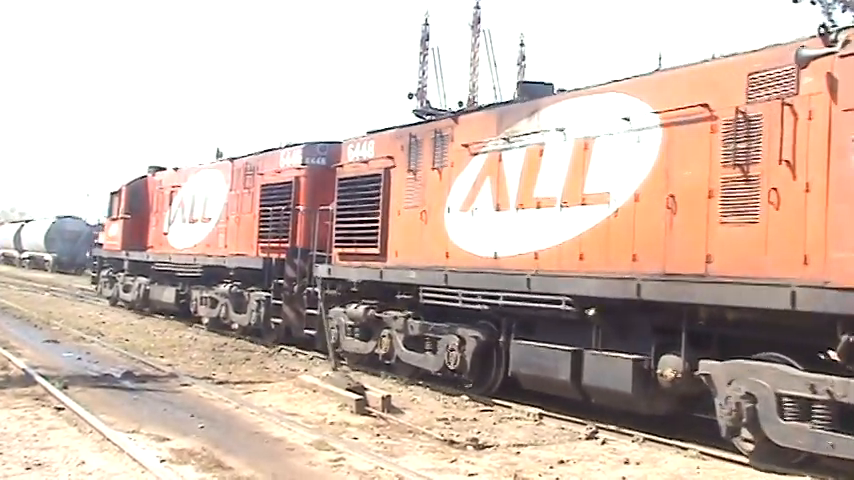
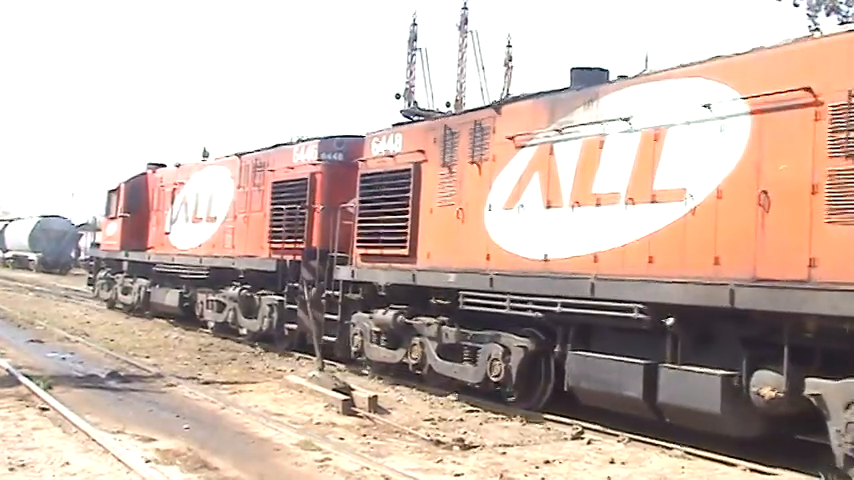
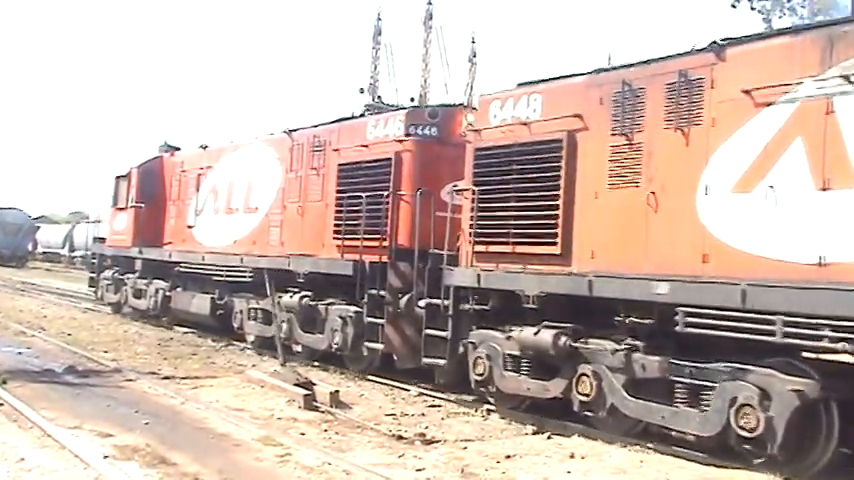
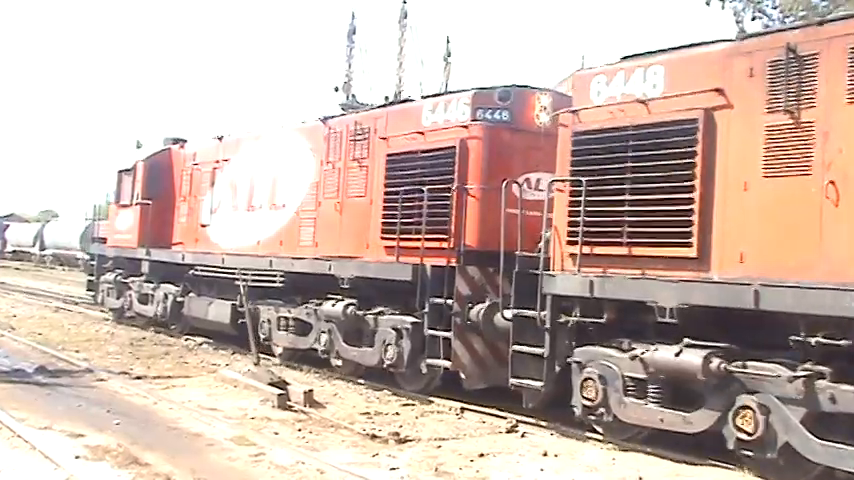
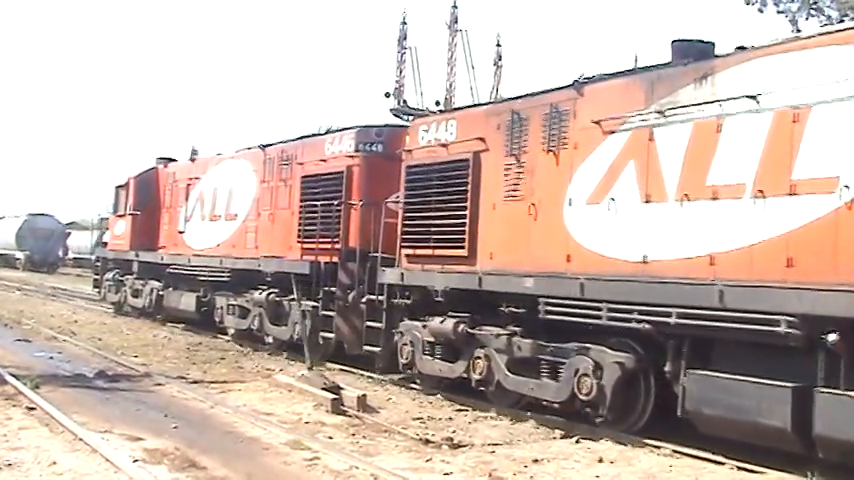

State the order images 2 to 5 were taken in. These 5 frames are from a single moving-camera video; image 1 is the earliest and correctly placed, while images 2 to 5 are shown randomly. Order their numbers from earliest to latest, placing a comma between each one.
2, 5, 3, 4
